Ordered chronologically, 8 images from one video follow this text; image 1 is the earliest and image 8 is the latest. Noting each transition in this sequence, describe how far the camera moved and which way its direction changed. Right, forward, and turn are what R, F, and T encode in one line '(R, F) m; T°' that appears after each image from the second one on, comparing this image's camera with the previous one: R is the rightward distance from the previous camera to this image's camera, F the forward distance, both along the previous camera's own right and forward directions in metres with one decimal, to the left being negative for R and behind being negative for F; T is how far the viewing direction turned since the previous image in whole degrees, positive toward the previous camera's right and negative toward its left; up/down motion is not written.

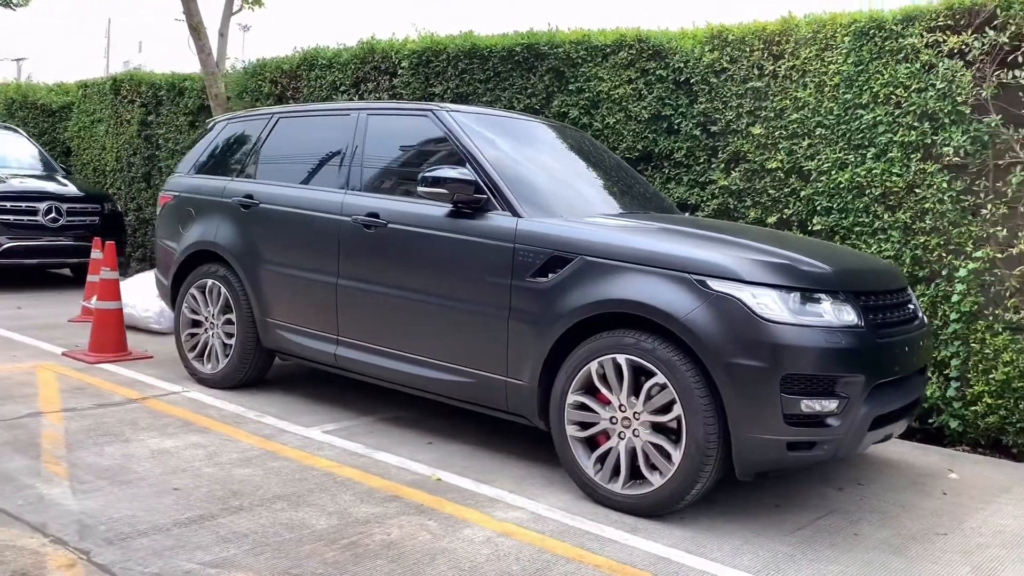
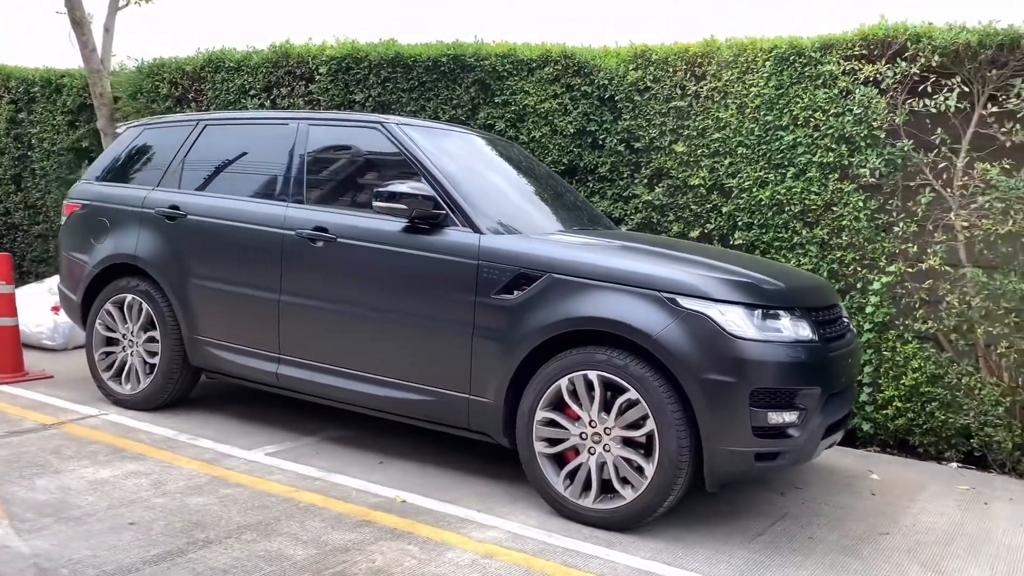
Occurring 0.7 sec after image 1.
(-0.4, 0.0) m; +9°
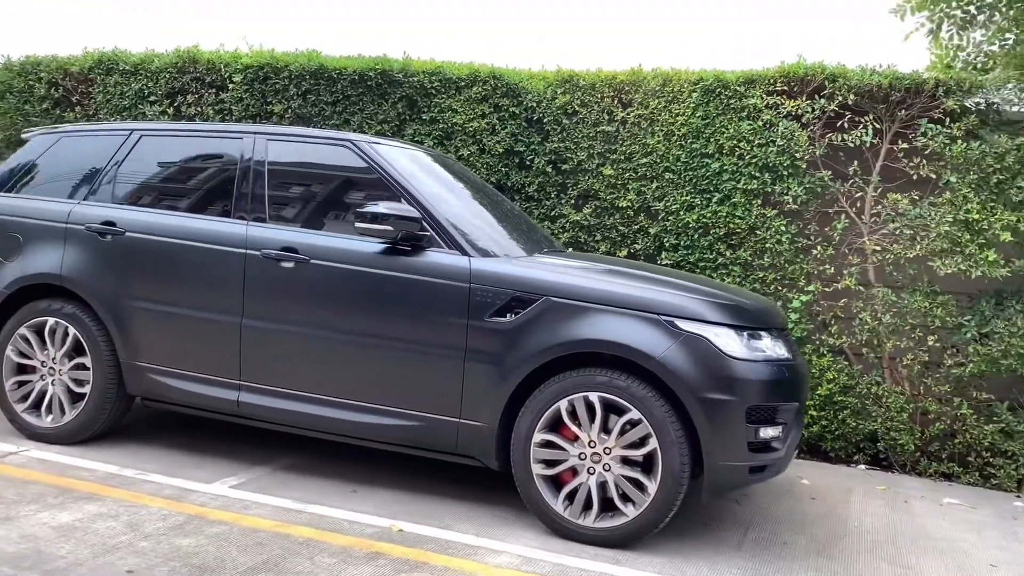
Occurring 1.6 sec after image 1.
(-0.7, +0.1) m; +12°
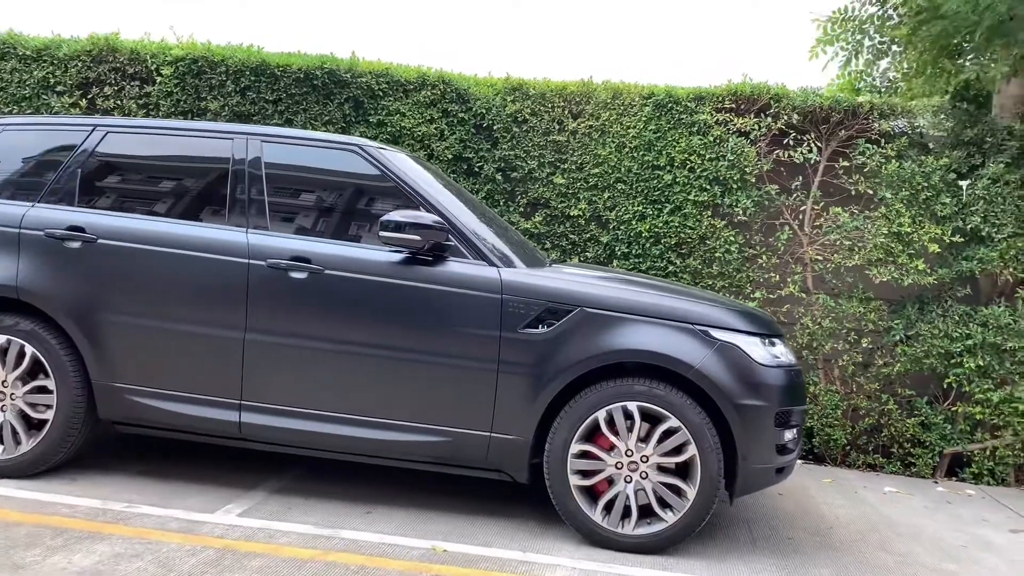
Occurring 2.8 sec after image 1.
(-0.9, +0.1) m; +12°
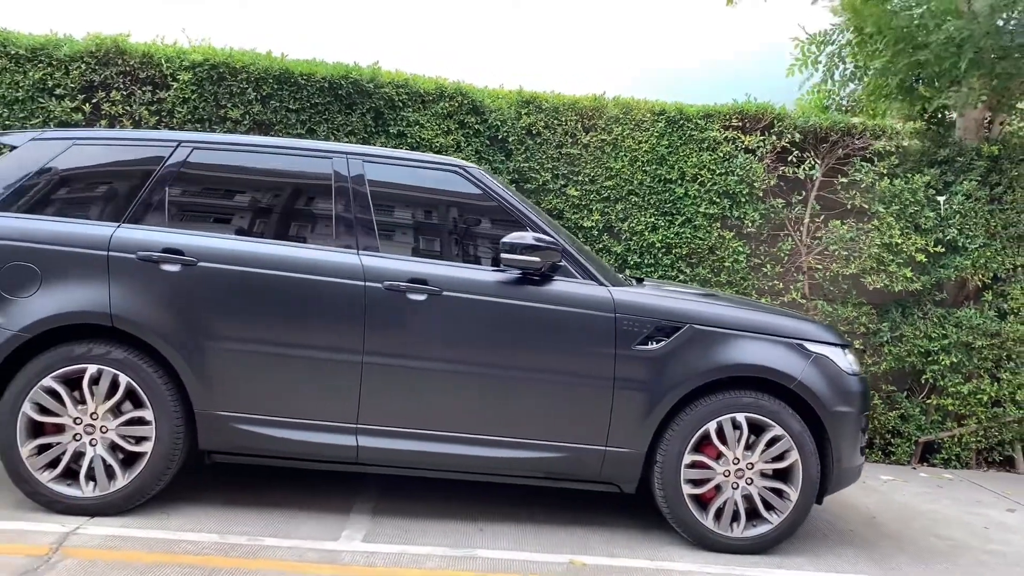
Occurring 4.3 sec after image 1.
(-1.1, 0.0) m; +10°
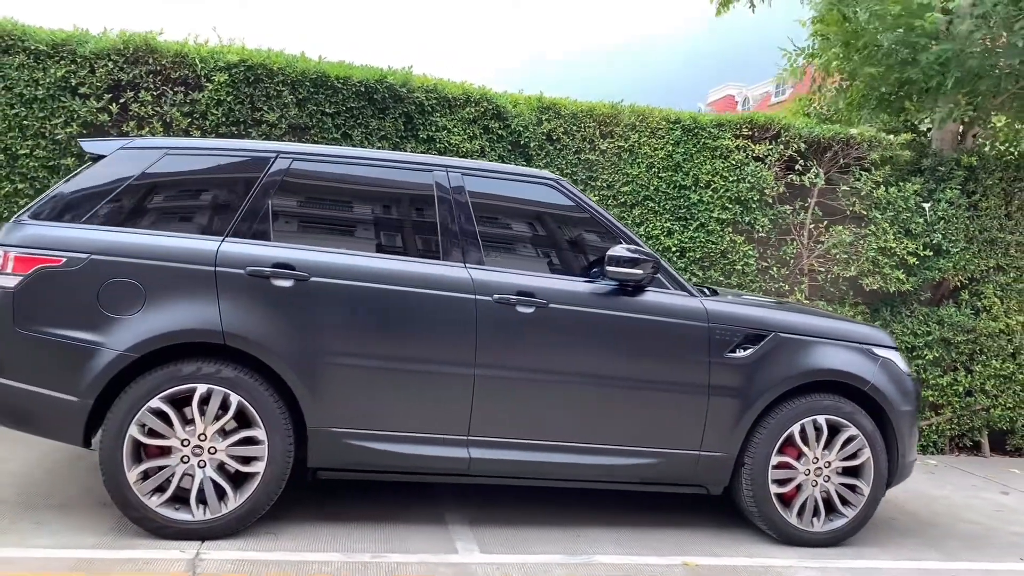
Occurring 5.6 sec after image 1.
(-0.9, 0.0) m; +8°
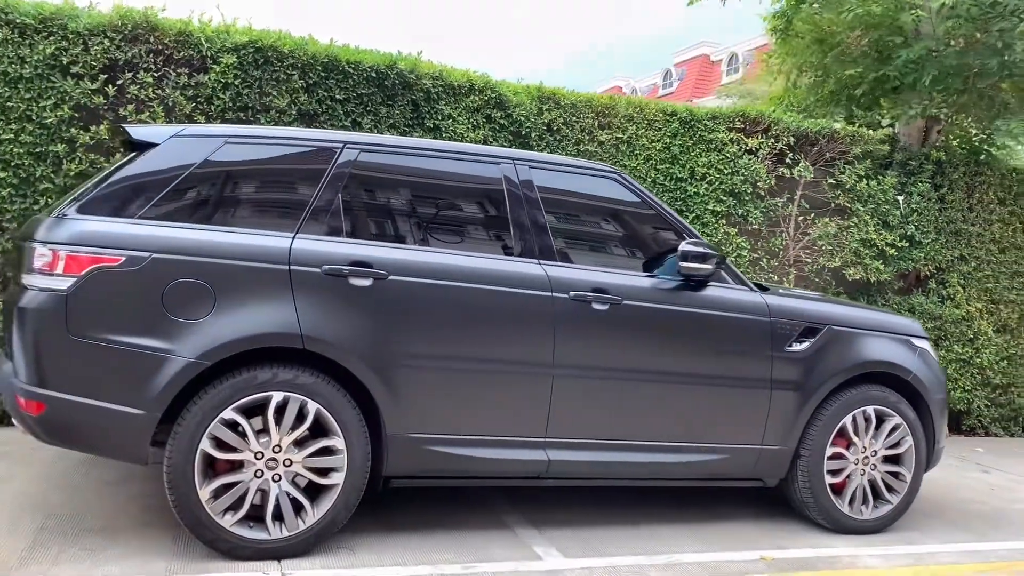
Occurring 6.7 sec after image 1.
(-0.8, +0.2) m; +8°
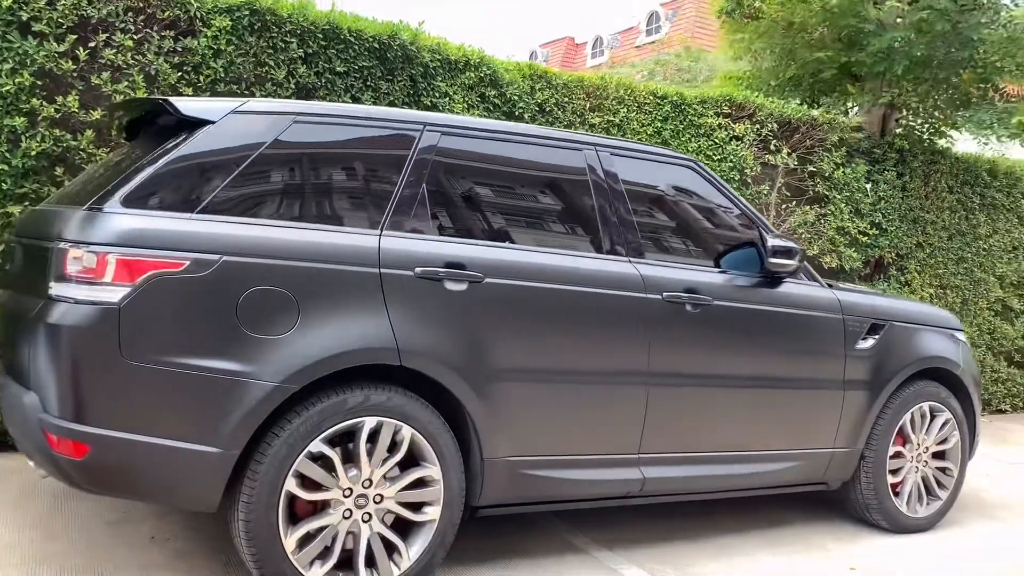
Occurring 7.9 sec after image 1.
(-0.8, +0.4) m; +9°
